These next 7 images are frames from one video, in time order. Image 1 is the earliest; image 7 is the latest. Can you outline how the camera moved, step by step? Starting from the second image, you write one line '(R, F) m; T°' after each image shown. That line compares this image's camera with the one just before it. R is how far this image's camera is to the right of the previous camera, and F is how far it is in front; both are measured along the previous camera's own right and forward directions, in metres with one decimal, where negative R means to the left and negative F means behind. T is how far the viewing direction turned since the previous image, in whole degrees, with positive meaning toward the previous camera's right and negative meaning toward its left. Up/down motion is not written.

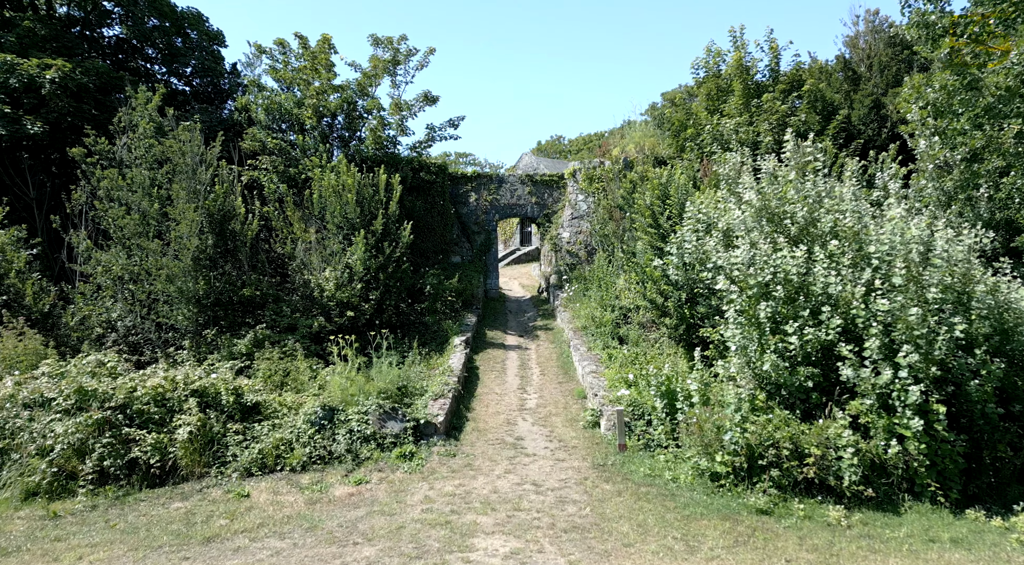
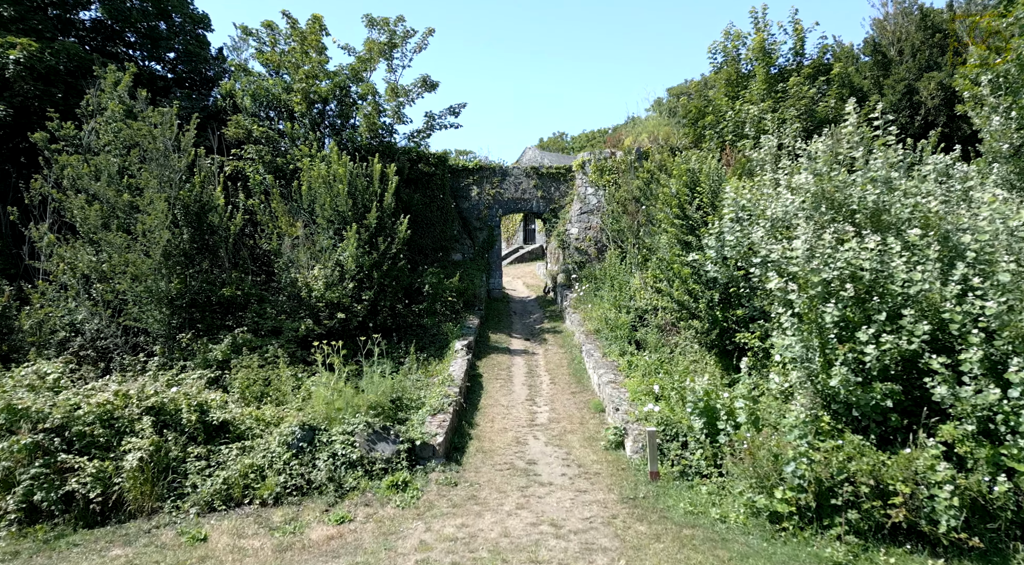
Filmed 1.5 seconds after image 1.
(-0.1, +1.0) m; 0°
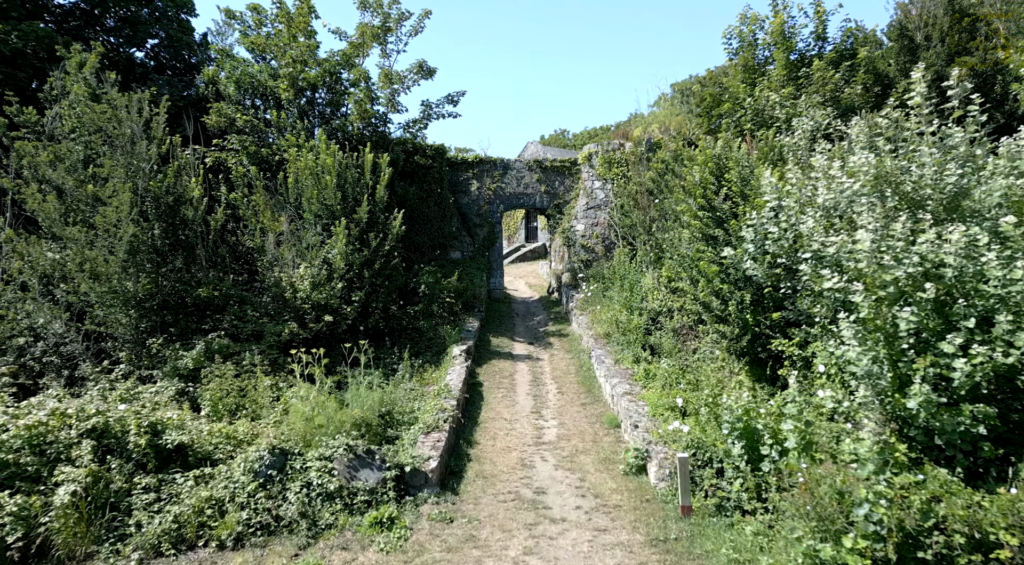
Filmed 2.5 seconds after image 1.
(0.0, +0.9) m; 0°
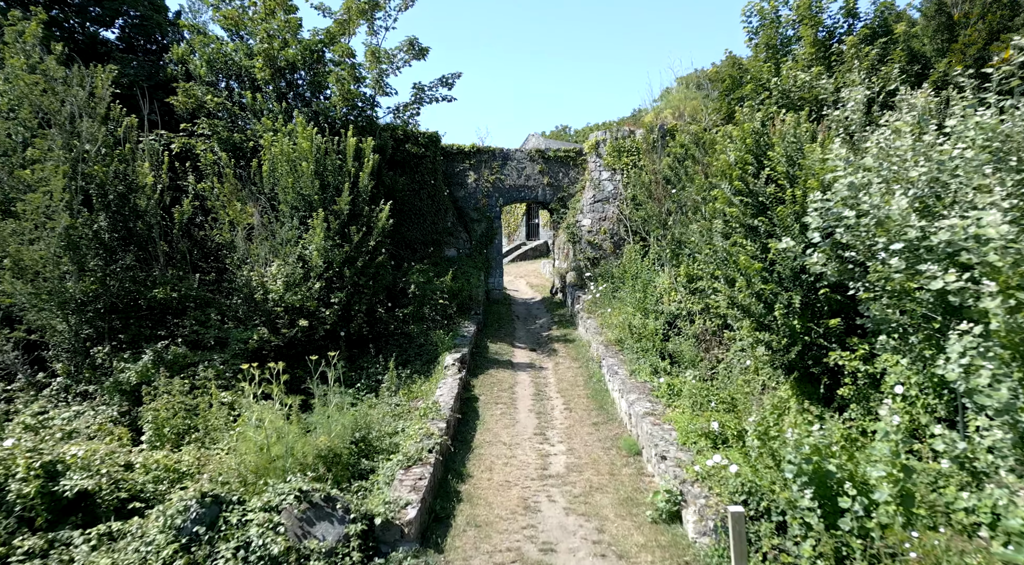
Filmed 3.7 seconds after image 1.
(0.0, +1.1) m; 0°
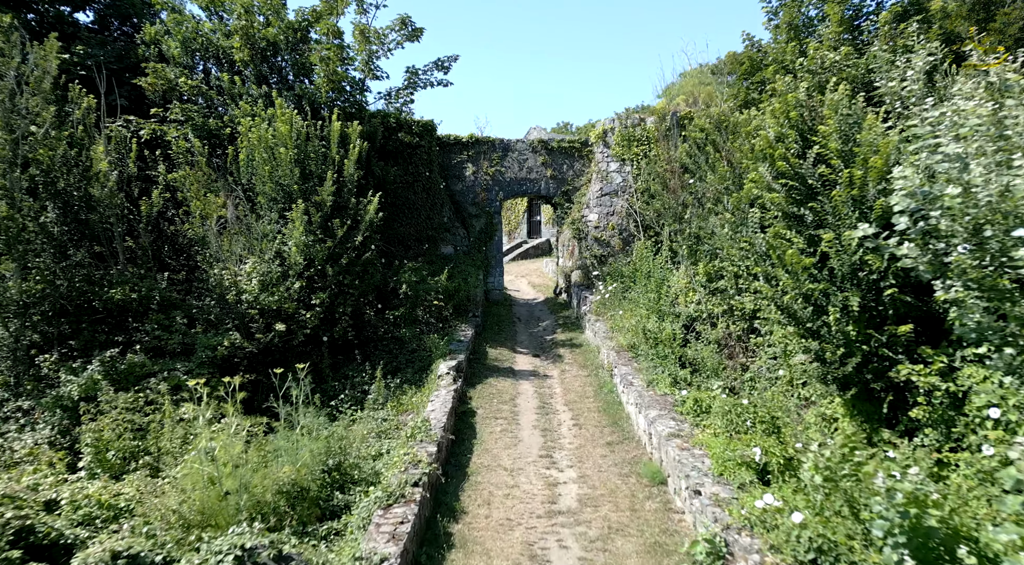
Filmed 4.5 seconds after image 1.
(0.0, +0.9) m; 0°
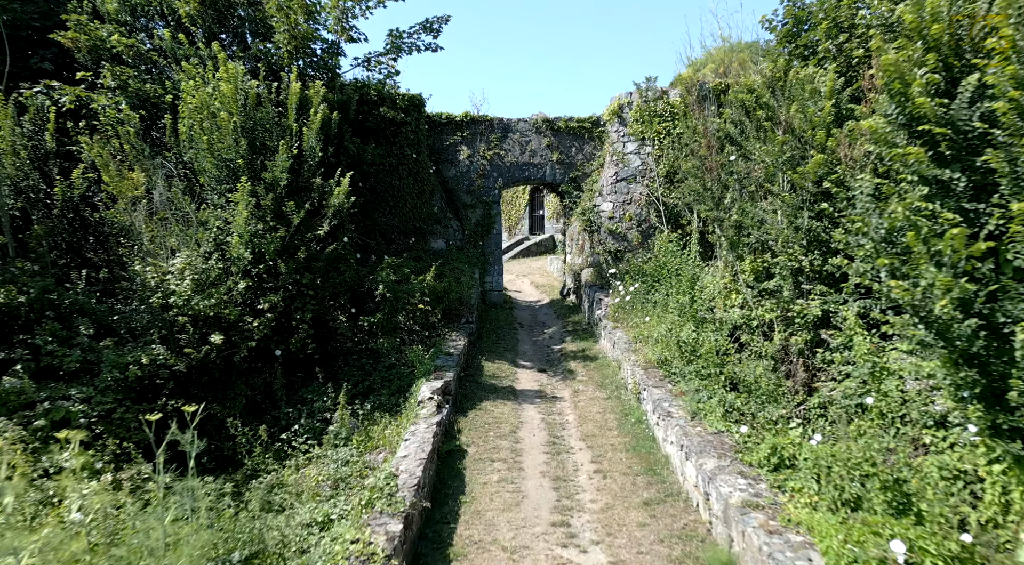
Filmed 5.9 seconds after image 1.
(0.0, +1.6) m; 0°
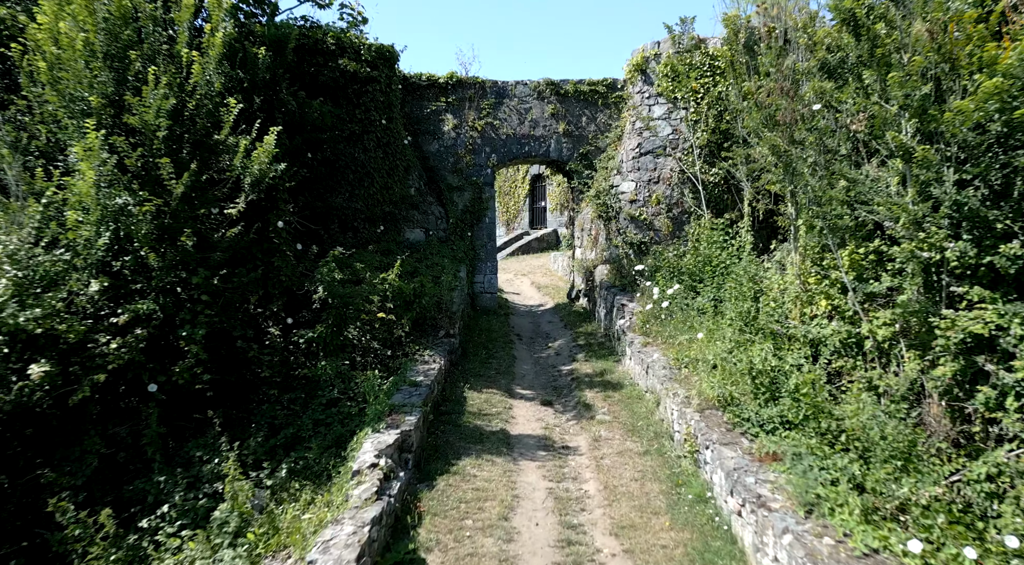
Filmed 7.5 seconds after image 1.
(+0.1, +2.1) m; 0°
